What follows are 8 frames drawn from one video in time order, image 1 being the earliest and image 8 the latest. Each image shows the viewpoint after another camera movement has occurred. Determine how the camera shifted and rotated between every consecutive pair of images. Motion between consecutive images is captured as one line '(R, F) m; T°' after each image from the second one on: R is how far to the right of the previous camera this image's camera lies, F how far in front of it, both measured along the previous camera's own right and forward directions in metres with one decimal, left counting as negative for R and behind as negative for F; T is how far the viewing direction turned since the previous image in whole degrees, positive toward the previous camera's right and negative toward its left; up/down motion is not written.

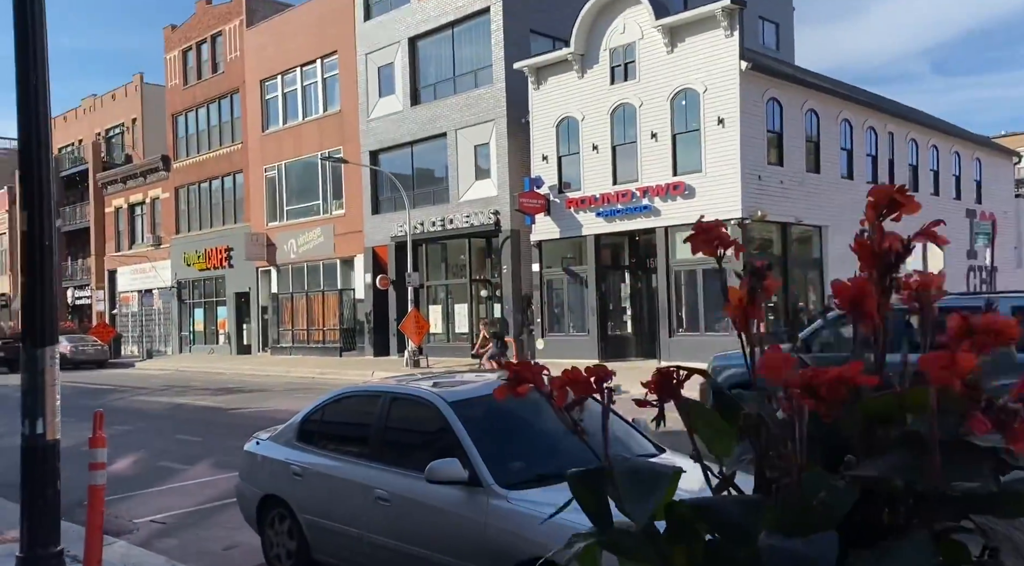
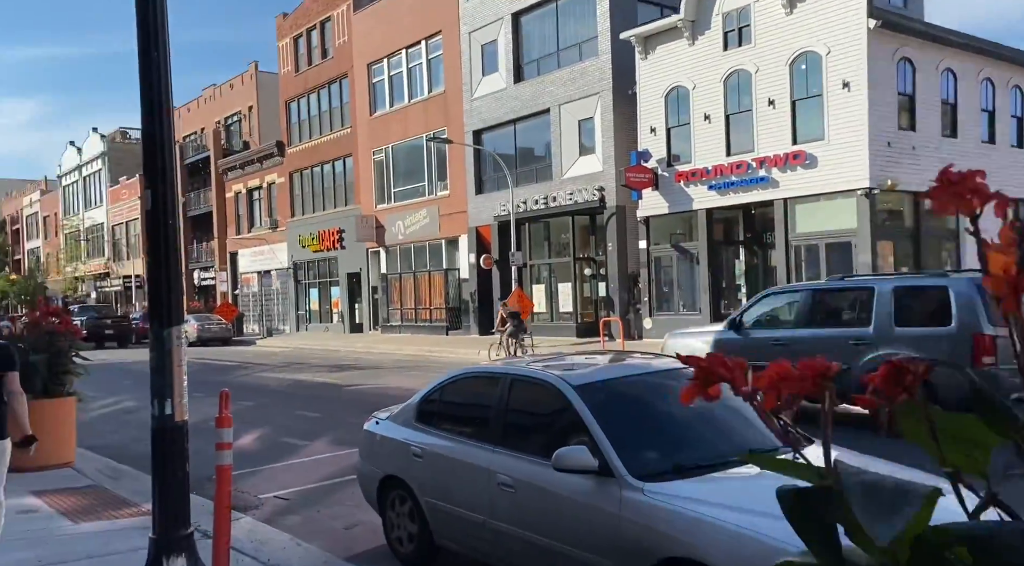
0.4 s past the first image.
(-0.1, +0.2) m; -6°
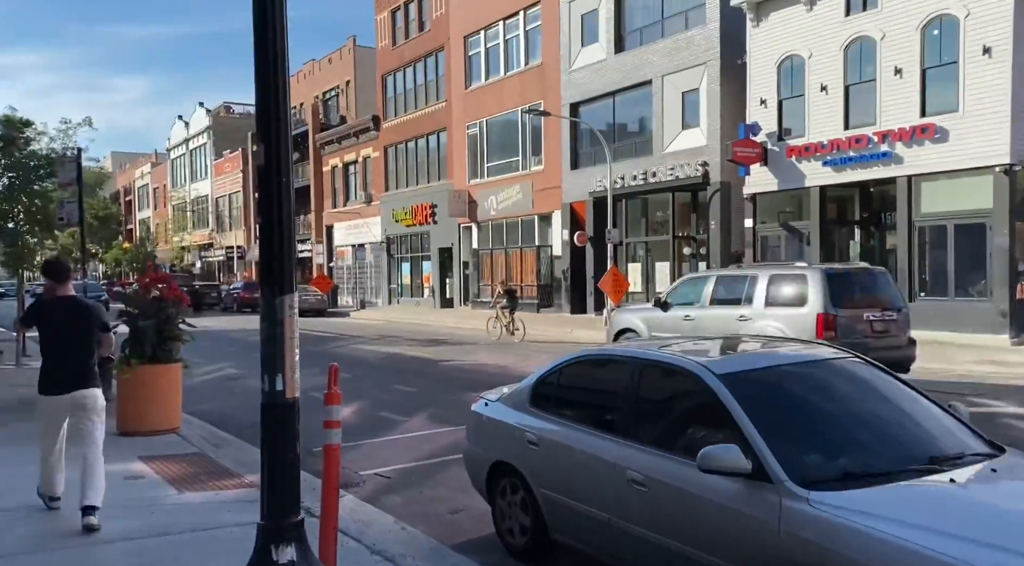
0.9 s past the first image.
(-0.2, +0.5) m; -5°
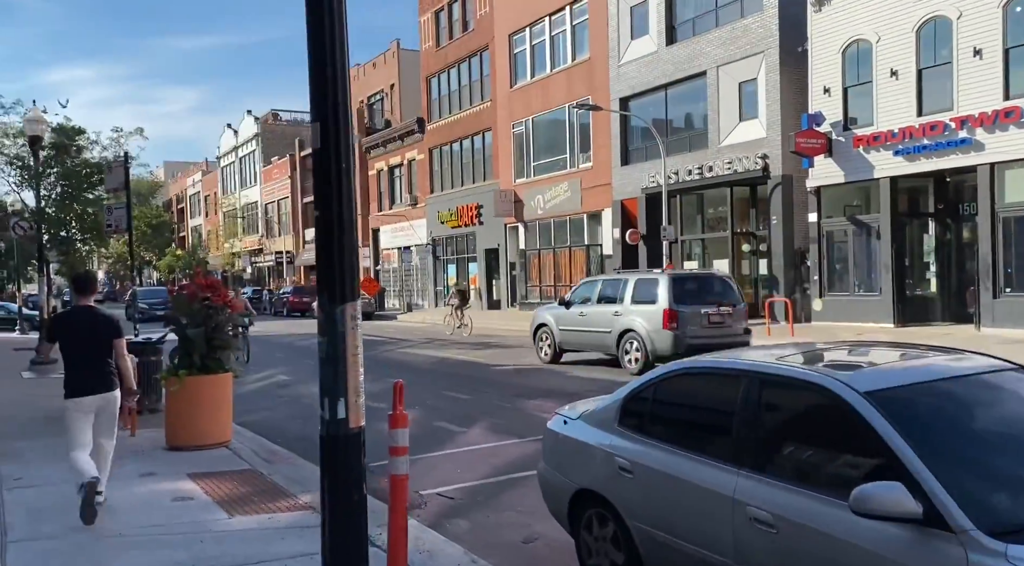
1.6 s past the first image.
(-0.2, +0.7) m; -3°
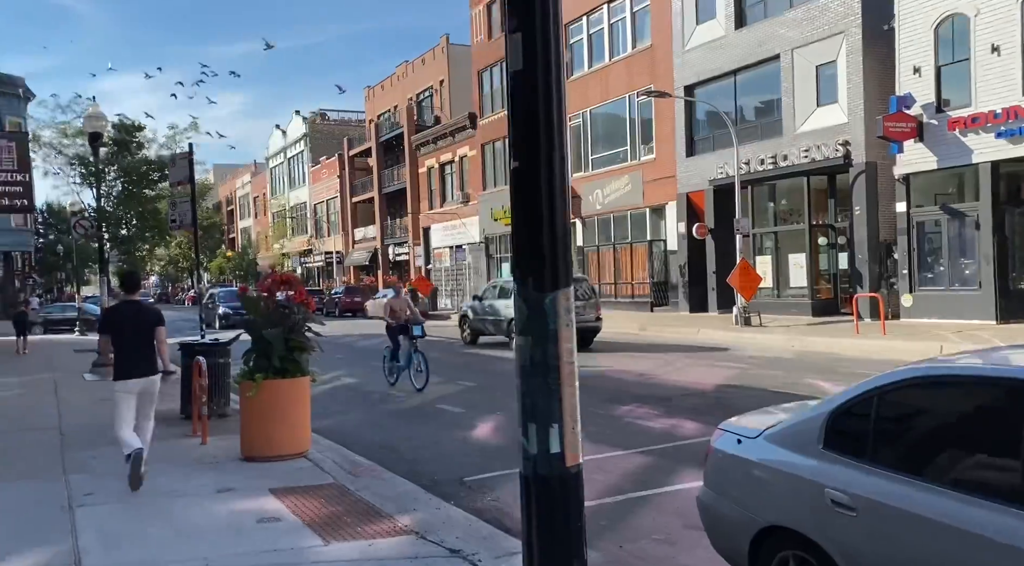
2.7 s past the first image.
(-0.6, +0.9) m; -3°
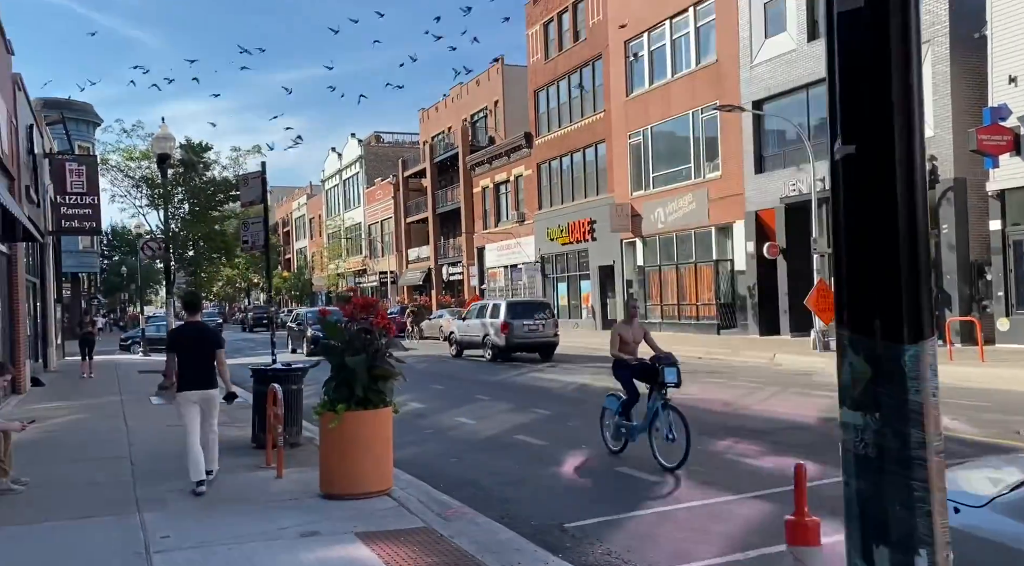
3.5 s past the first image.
(-0.5, +0.7) m; -3°
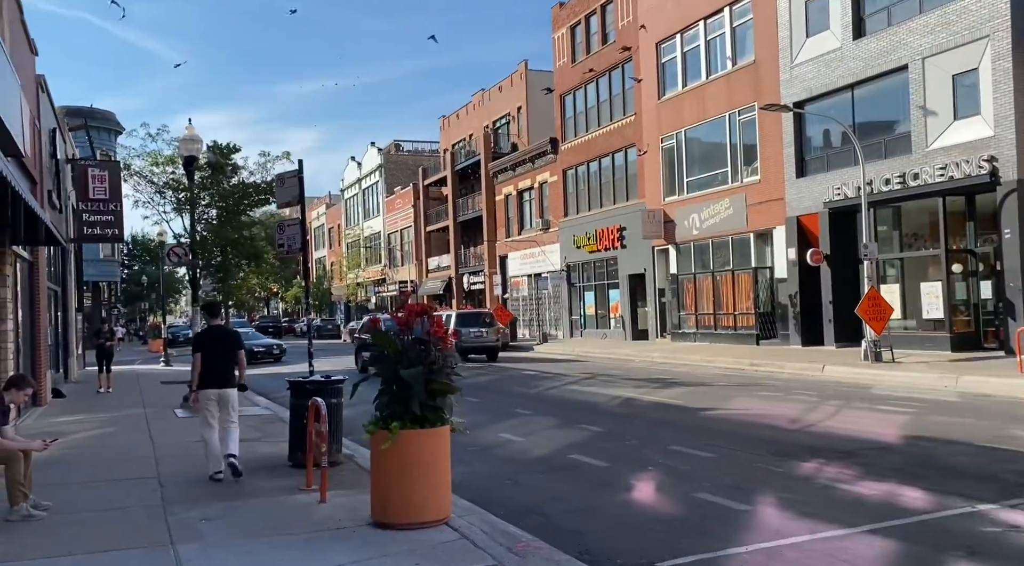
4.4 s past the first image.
(-0.5, +1.0) m; -1°
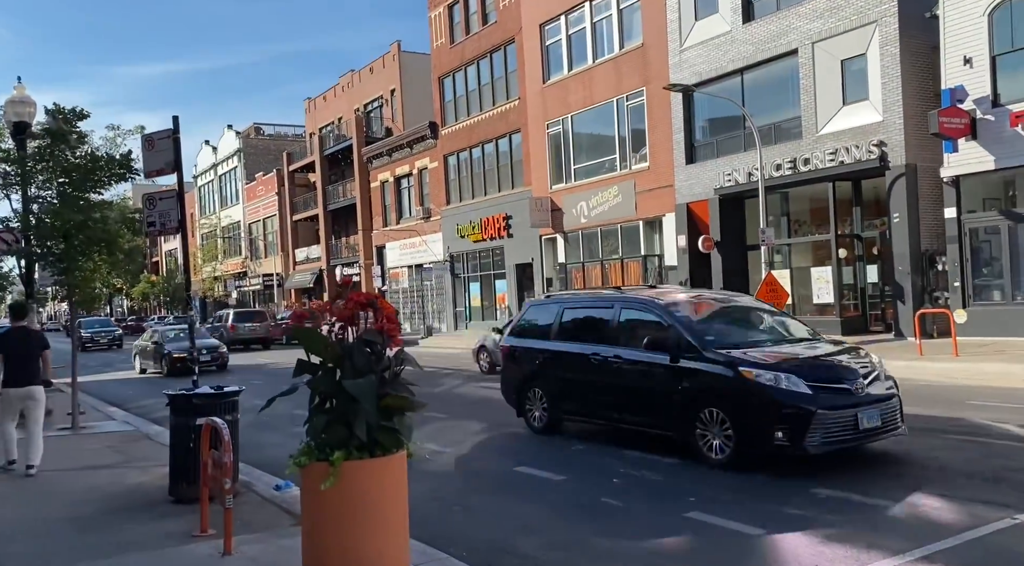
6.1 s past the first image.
(-0.7, +1.4) m; +8°
